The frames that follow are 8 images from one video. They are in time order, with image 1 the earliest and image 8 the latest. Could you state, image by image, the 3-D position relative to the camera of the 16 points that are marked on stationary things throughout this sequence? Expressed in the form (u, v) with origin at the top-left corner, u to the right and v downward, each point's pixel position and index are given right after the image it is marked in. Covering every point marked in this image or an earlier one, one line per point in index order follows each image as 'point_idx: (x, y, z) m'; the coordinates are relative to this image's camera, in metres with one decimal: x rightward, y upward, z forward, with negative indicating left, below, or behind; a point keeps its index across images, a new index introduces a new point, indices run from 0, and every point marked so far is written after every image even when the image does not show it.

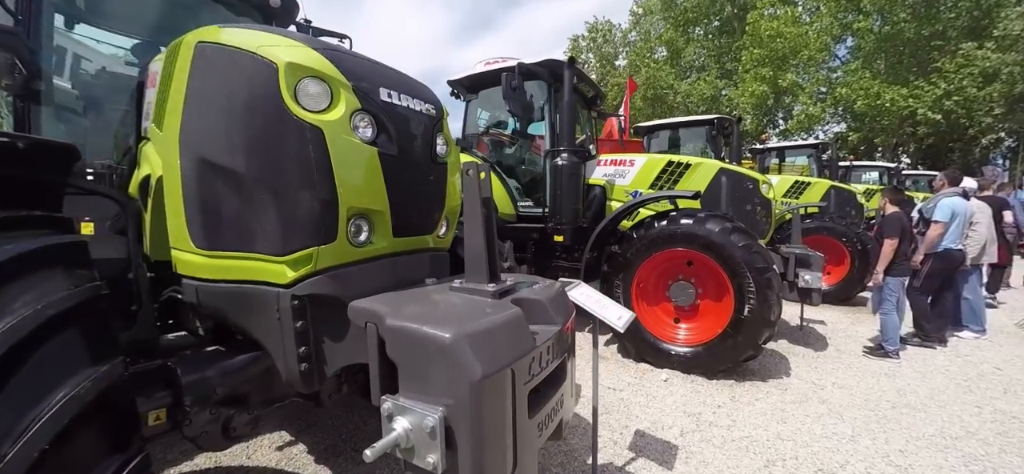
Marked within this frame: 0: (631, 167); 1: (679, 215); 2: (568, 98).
0: (+1.2, +0.7, +3.8) m
1: (+1.2, +0.2, +2.9) m
2: (+0.5, +1.3, +3.7) m
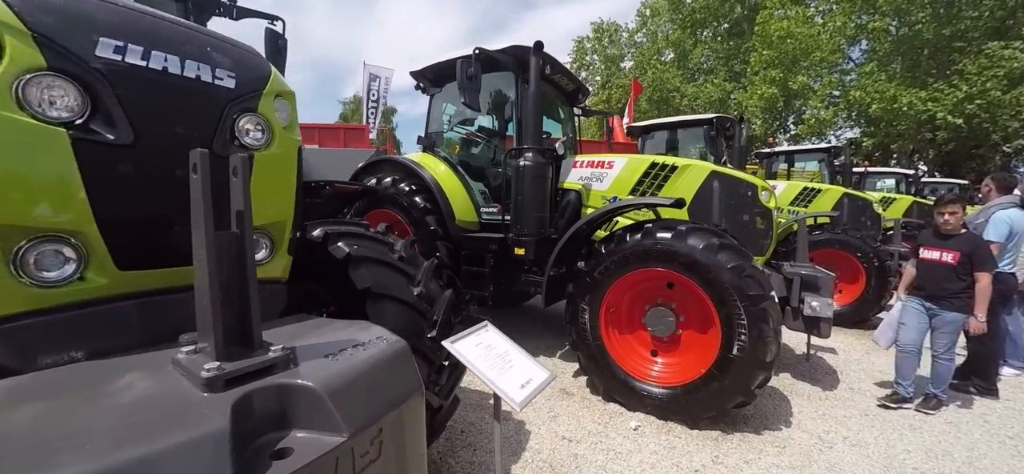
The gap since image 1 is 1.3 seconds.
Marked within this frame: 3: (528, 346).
0: (+0.8, +0.6, +3.3) m
1: (+0.9, +0.1, +2.4) m
2: (+0.2, +1.2, +3.2) m
3: (+0.1, -1.1, +3.9) m
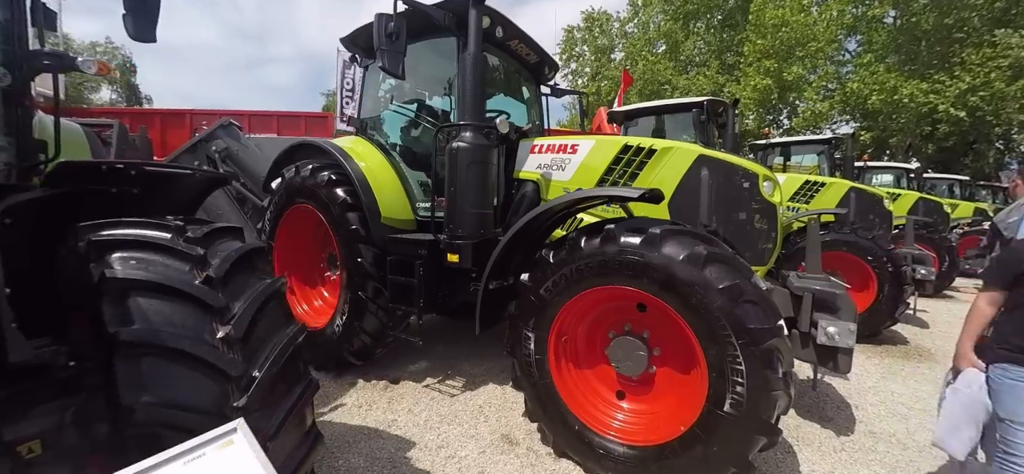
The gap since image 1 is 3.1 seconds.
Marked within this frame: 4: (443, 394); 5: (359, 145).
0: (+0.4, +0.5, +2.6) m
1: (+0.5, 0.0, +1.7) m
2: (-0.2, +1.2, +2.5) m
3: (-0.3, -1.1, +3.2) m
4: (-0.5, -1.1, +2.8) m
5: (-1.3, +0.8, +3.3) m
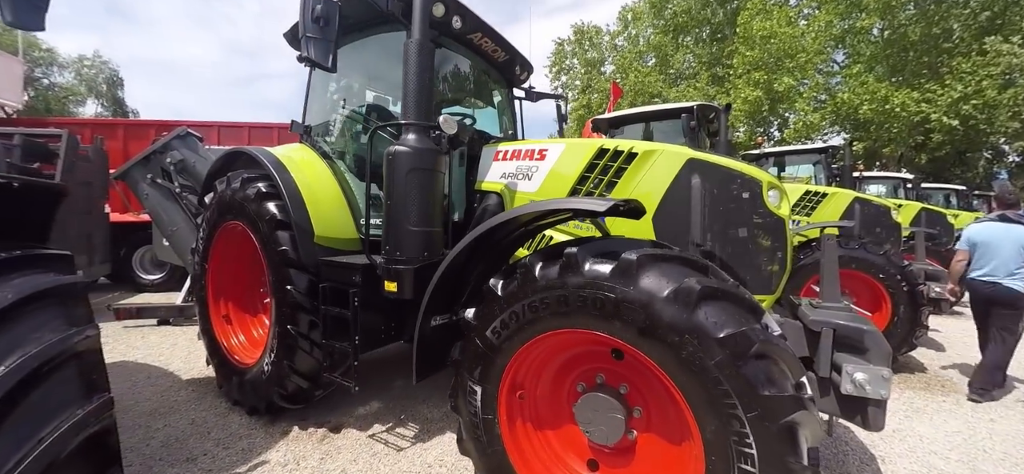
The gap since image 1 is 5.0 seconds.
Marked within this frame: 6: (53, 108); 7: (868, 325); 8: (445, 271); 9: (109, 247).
0: (+0.1, +0.4, +2.2) m
1: (+0.2, 0.0, +1.3) m
2: (-0.5, +1.0, +2.1) m
3: (-0.5, -1.2, +2.7) m
4: (-0.7, -1.3, +2.4) m
5: (-1.5, +0.6, +2.9) m
6: (-22.8, +6.4, +19.6) m
7: (+1.5, -0.4, +1.6) m
8: (-0.3, -0.2, +1.8) m
9: (-6.4, -0.2, +6.2) m
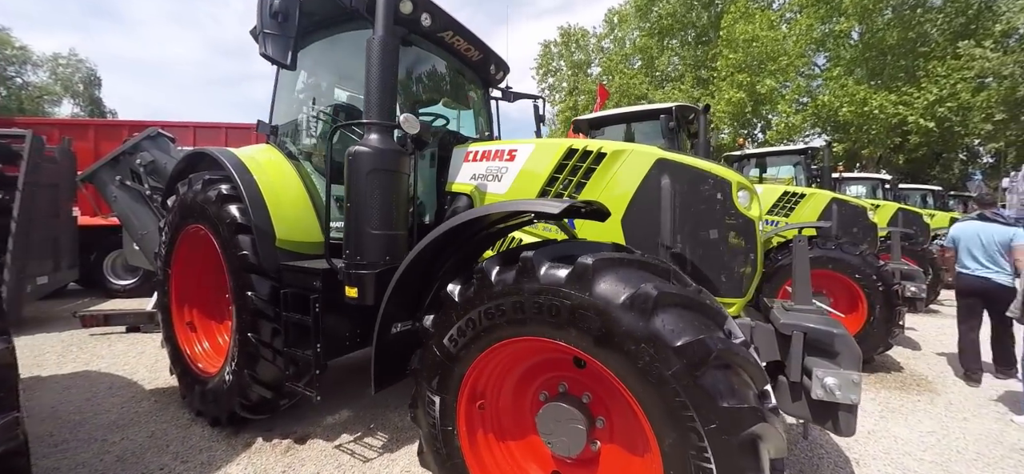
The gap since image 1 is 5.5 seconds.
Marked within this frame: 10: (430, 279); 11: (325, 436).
0: (0.0, +0.4, +2.1) m
1: (+0.1, -0.1, +1.2) m
2: (-0.7, +1.0, +2.0) m
3: (-0.7, -1.2, +2.6) m
4: (-0.9, -1.3, +2.3) m
5: (-1.7, +0.6, +2.8) m
6: (-23.4, +6.2, +19.0) m
7: (+1.3, -0.4, +1.6) m
8: (-0.4, -0.2, +1.7) m
9: (-6.6, -0.2, +6.0) m
10: (-0.4, -0.2, +1.8) m
11: (-1.2, -1.3, +2.5) m
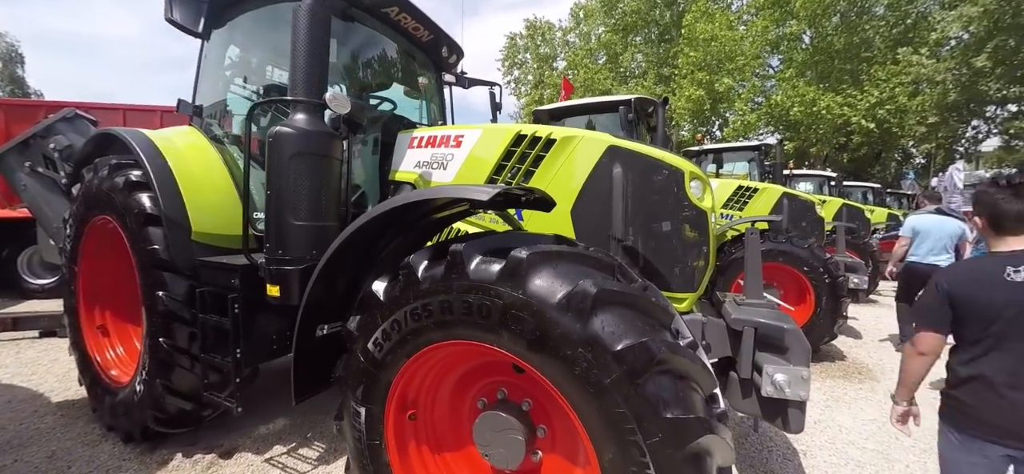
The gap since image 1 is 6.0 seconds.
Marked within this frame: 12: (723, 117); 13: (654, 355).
0: (-0.3, +0.4, +2.0) m
1: (-0.1, 0.0, +1.1) m
2: (-0.9, +1.1, +1.8) m
3: (-1.0, -1.2, +2.5) m
4: (-1.2, -1.2, +2.1) m
5: (-2.0, +0.6, +2.5) m
6: (-24.9, +6.5, +16.9) m
7: (+1.1, -0.3, +1.6) m
8: (-0.7, -0.1, +1.5) m
9: (-7.2, -0.1, +5.3) m
10: (-0.6, -0.2, +1.6) m
11: (-1.5, -1.2, +2.3) m
12: (+8.1, +4.6, +15.2) m
13: (+0.3, -0.3, +0.9) m
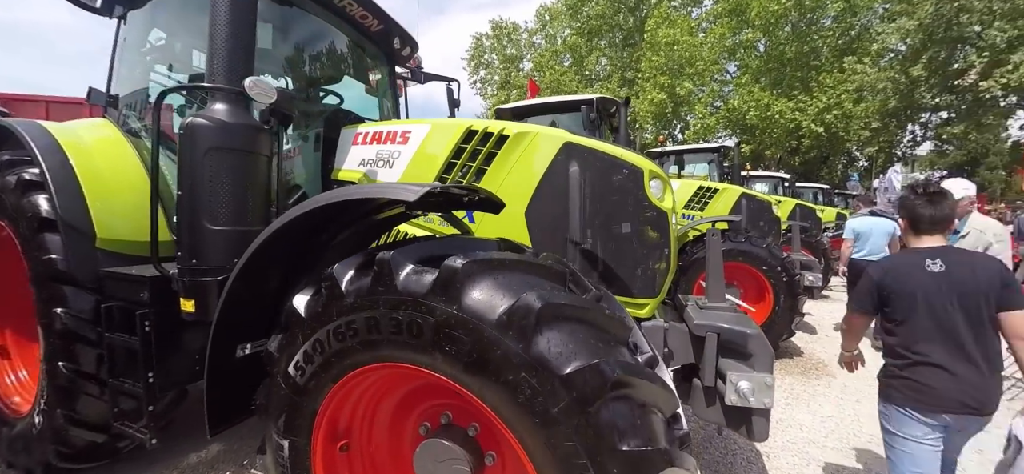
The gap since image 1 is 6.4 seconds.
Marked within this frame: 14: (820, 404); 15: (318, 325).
0: (-0.5, +0.4, +1.8) m
1: (-0.3, 0.0, +1.0) m
2: (-1.1, +1.0, +1.6) m
3: (-1.2, -1.2, +2.2) m
4: (-1.4, -1.3, +1.8) m
5: (-2.3, +0.6, +2.2) m
6: (-26.3, +6.1, +14.8) m
7: (+0.9, -0.3, +1.5) m
8: (-0.8, -0.2, +1.3) m
9: (-7.6, -0.2, +4.6) m
10: (-0.8, -0.2, +1.4) m
11: (-1.7, -1.3, +2.0) m
12: (+6.9, +4.6, +15.7) m
13: (+0.2, -0.3, +0.8) m
14: (+2.2, -1.2, +2.9) m
15: (-0.5, -0.2, +1.0) m
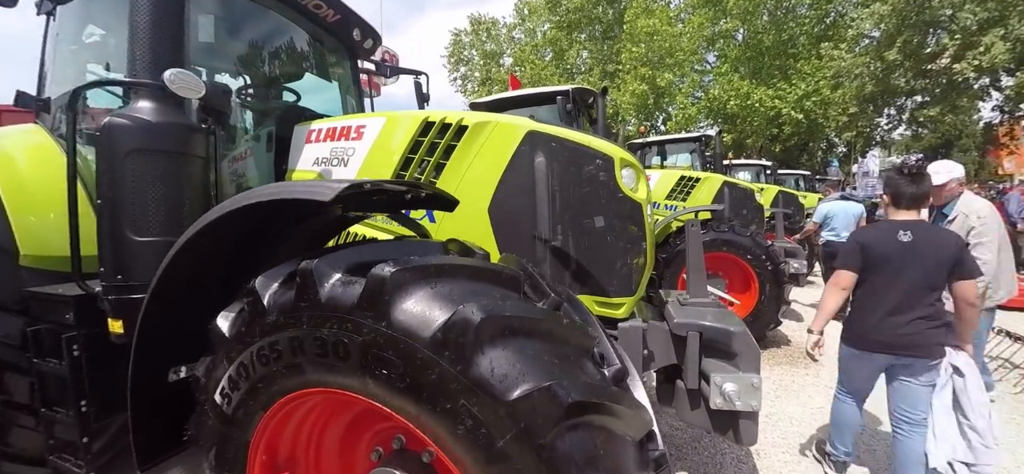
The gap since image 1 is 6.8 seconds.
0: (-0.7, +0.4, +1.7) m
1: (-0.4, -0.1, +0.8) m
2: (-1.3, +1.0, +1.4) m
3: (-1.3, -1.3, +2.1) m
4: (-1.5, -1.3, +1.7) m
5: (-2.5, +0.5, +2.0) m
6: (-27.0, +5.2, +14.0) m
7: (+0.8, -0.3, +1.4) m
8: (-1.0, -0.2, +1.2) m
9: (-7.8, -0.5, +4.3) m
10: (-0.9, -0.2, +1.3) m
11: (-1.8, -1.3, +1.9) m
12: (+6.2, +5.0, +15.7) m
13: (+0.1, -0.3, +0.7) m
14: (+2.1, -1.1, +2.8) m
15: (-0.6, -0.2, +0.9) m
